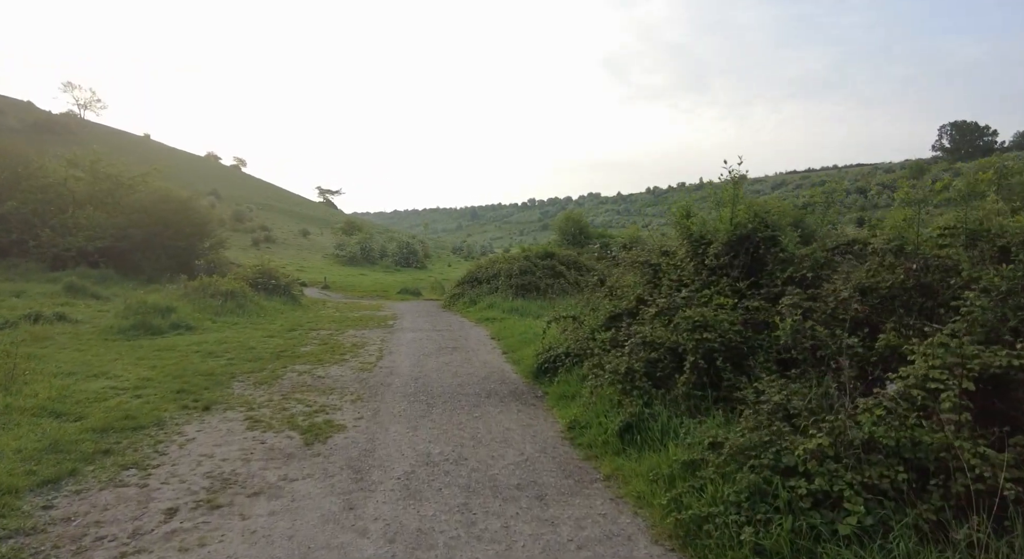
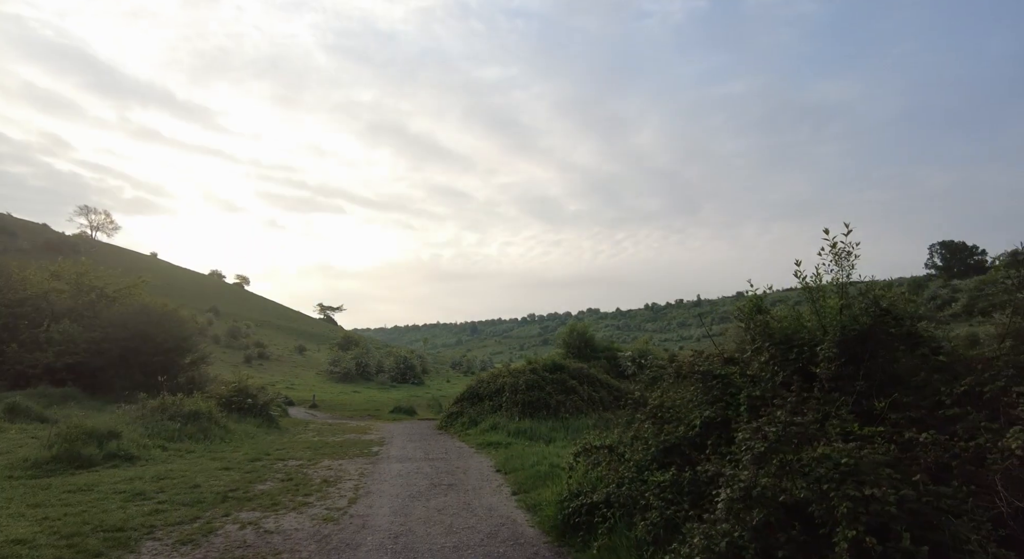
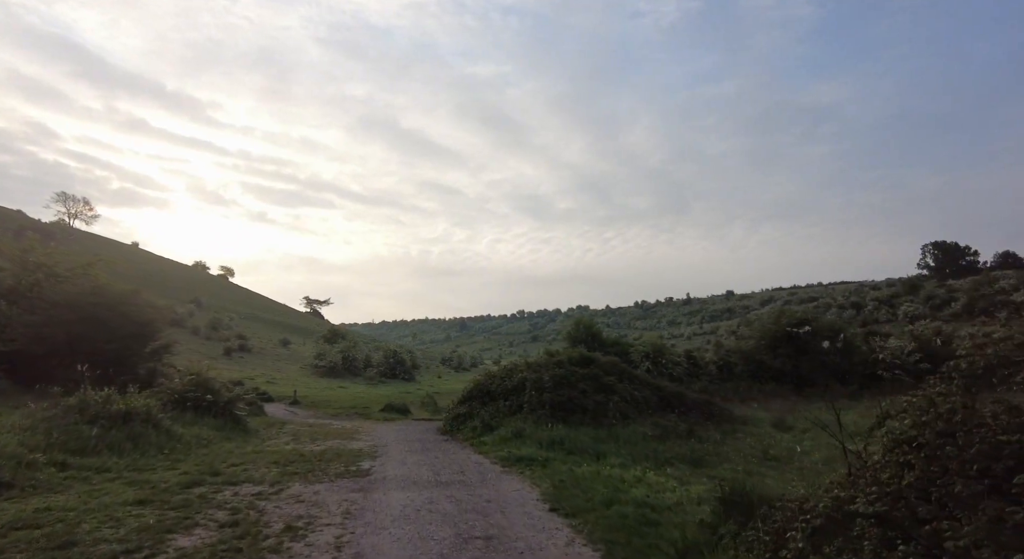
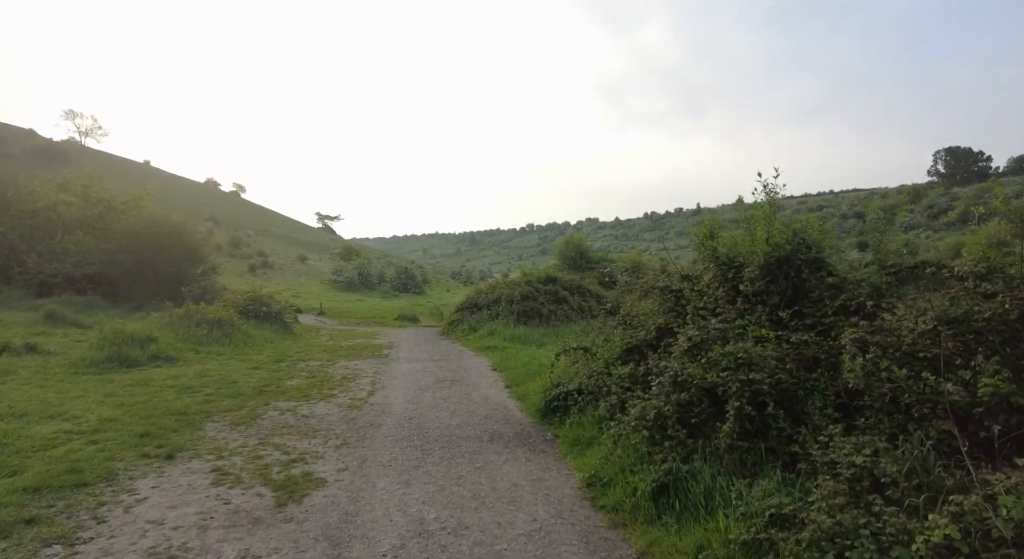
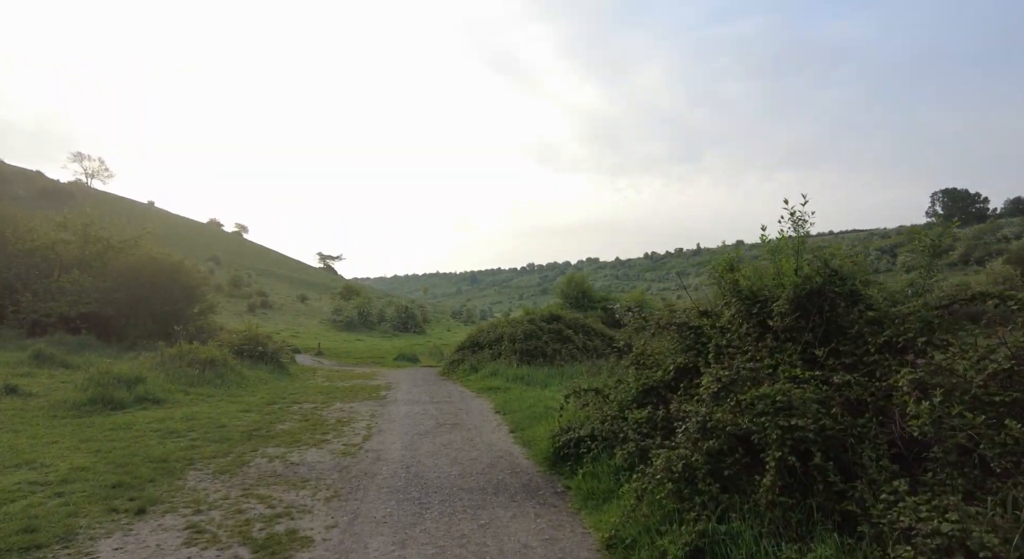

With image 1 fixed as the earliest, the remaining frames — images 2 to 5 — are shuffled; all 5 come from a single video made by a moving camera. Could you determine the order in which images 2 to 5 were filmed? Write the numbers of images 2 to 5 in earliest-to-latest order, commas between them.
4, 5, 2, 3
